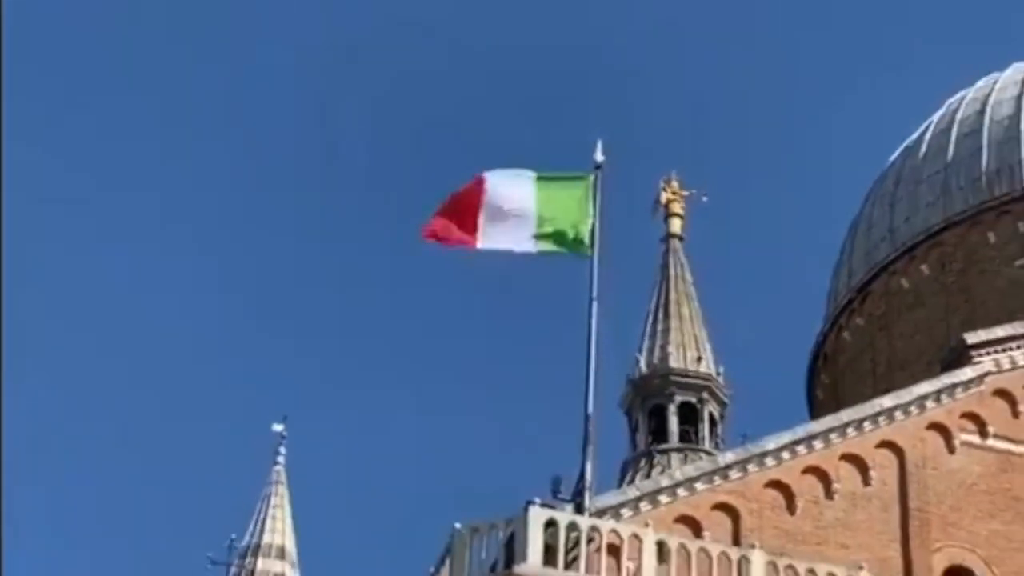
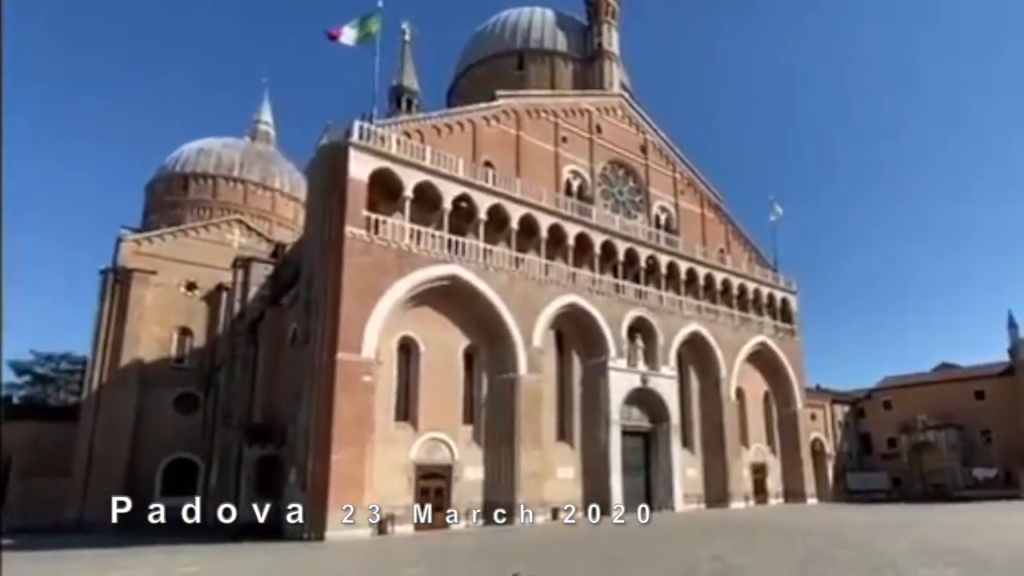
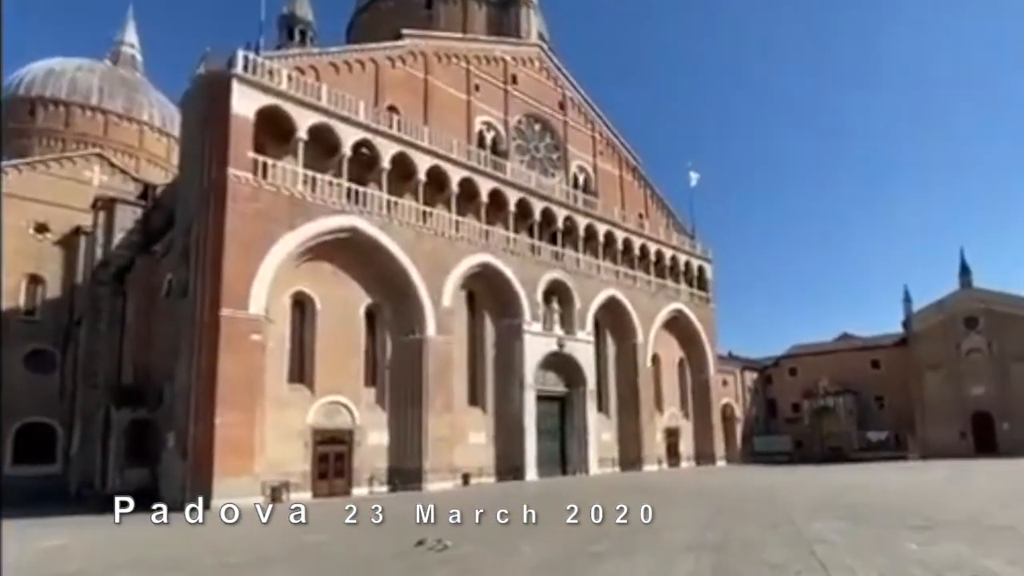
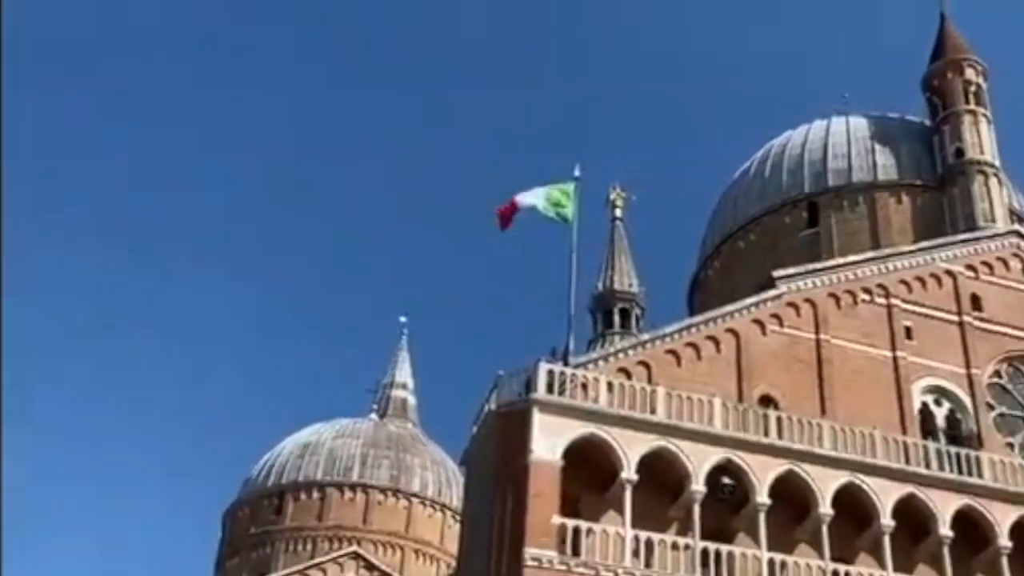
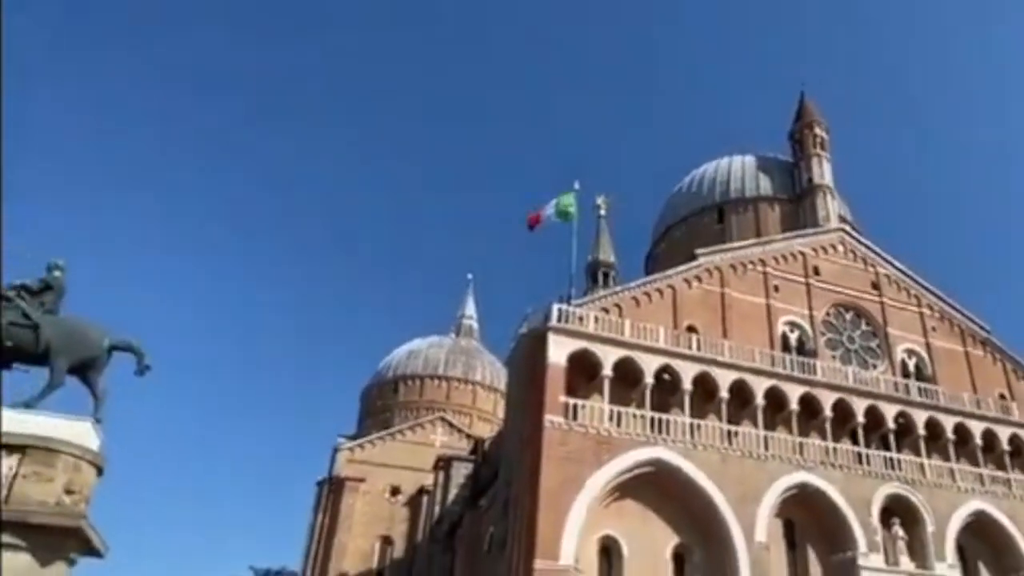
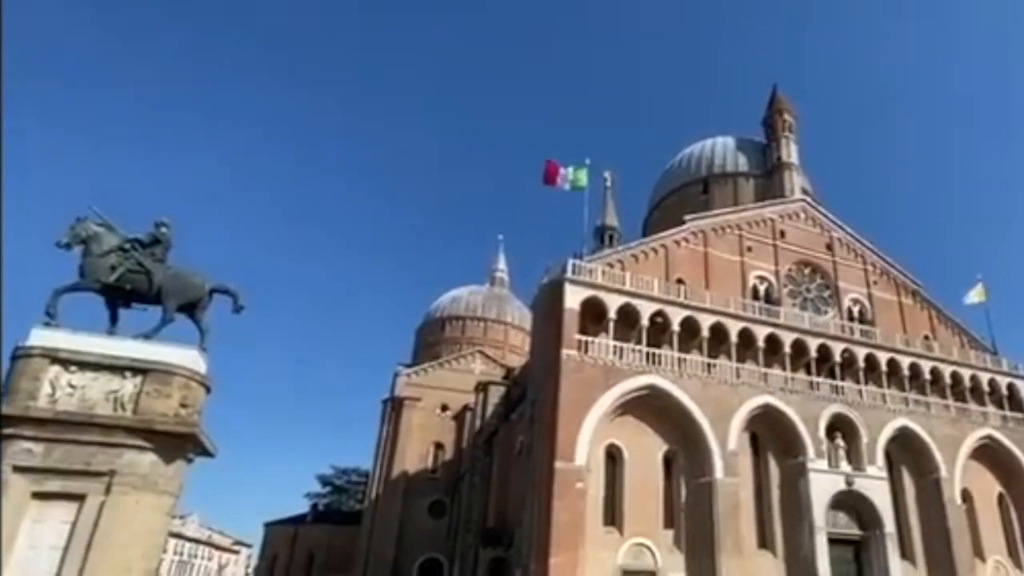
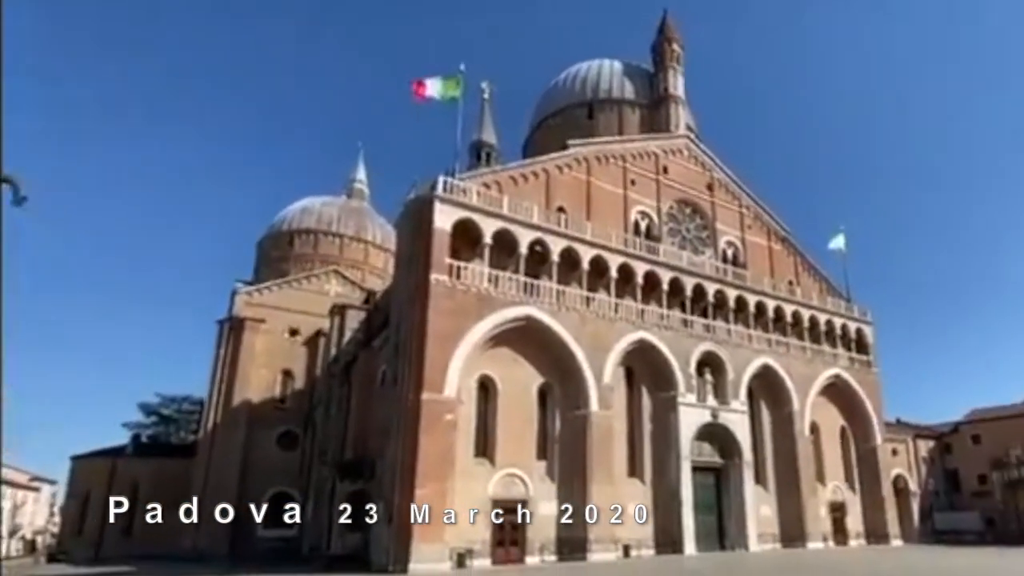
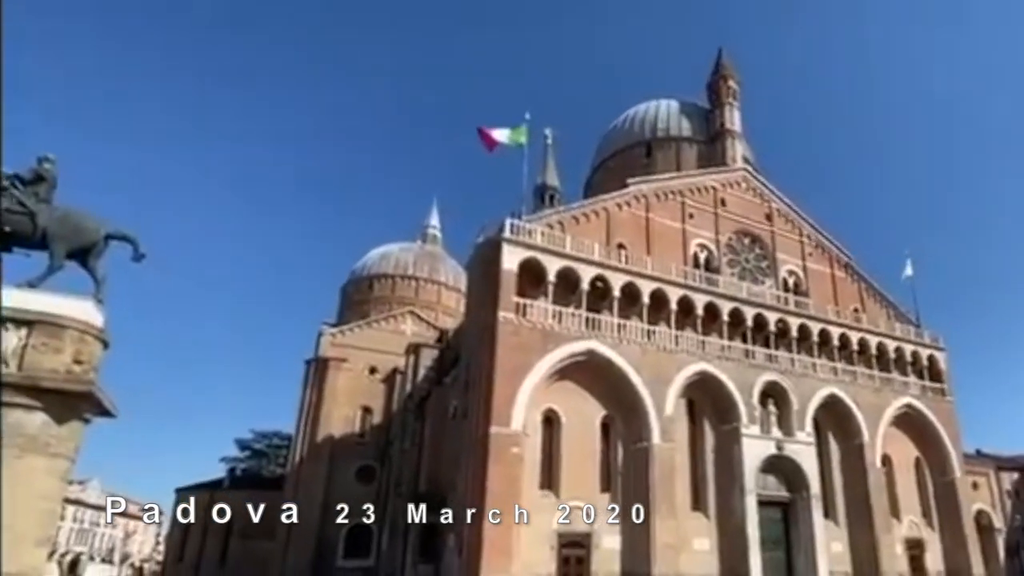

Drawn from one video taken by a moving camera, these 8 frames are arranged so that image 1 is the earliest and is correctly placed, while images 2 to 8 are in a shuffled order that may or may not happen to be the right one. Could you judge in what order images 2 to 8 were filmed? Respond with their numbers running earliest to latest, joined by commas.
4, 5, 6, 8, 7, 2, 3
